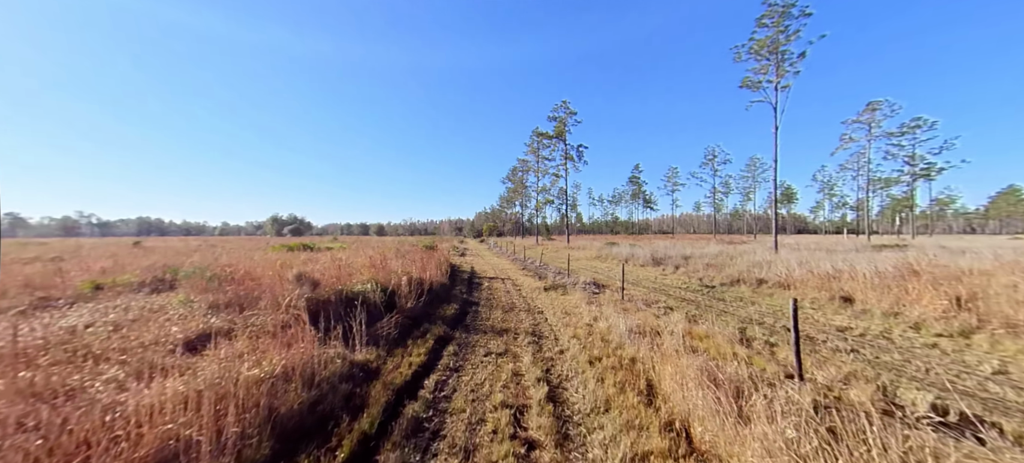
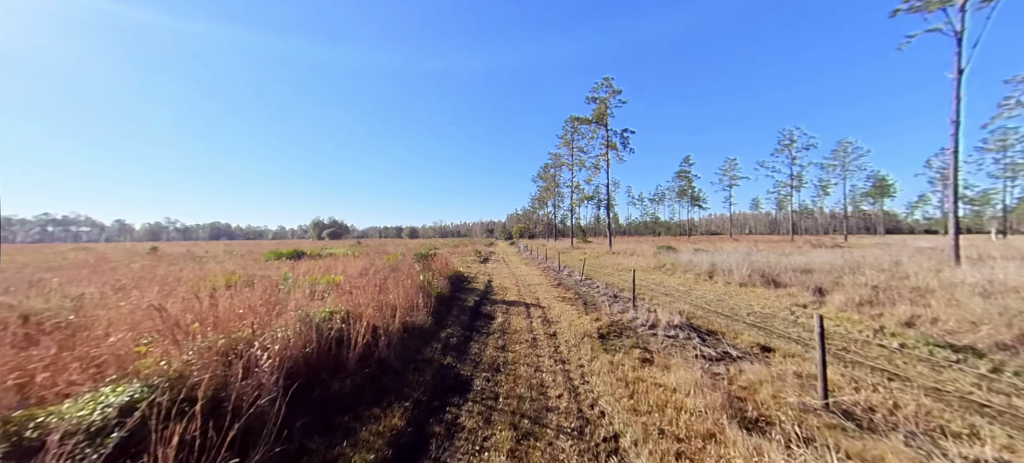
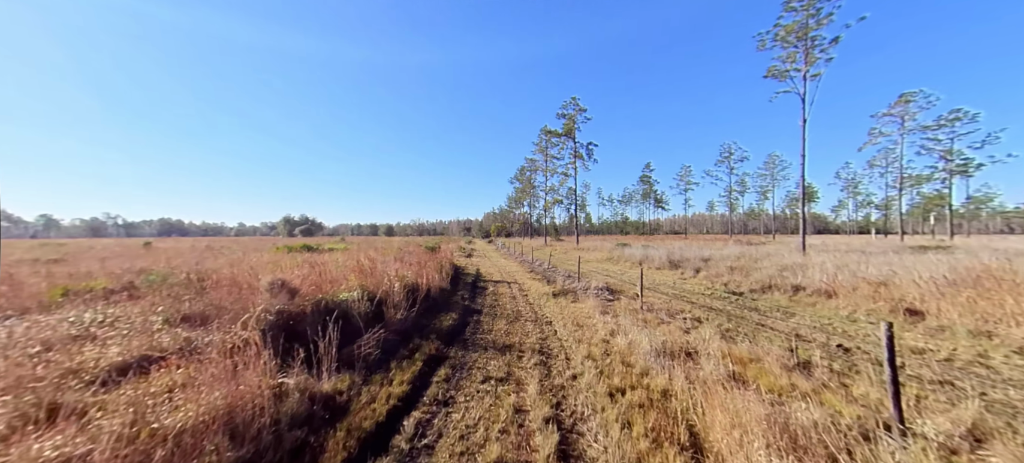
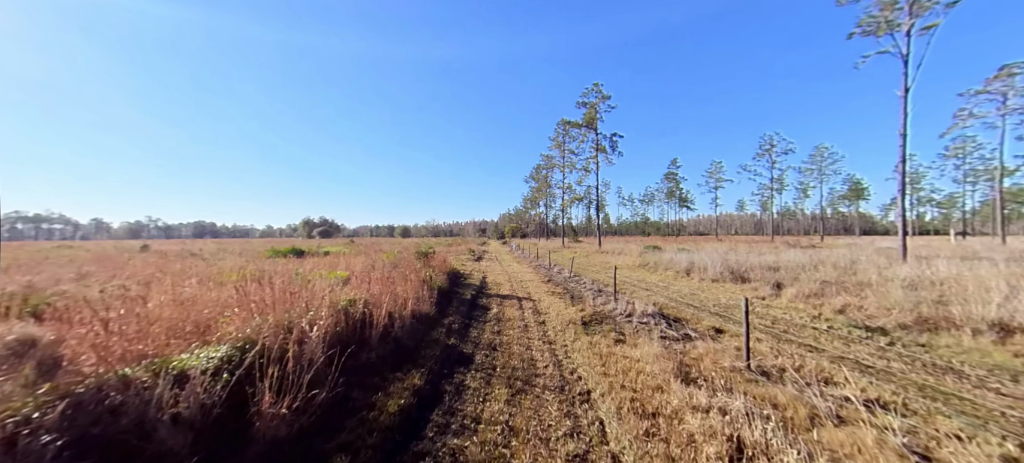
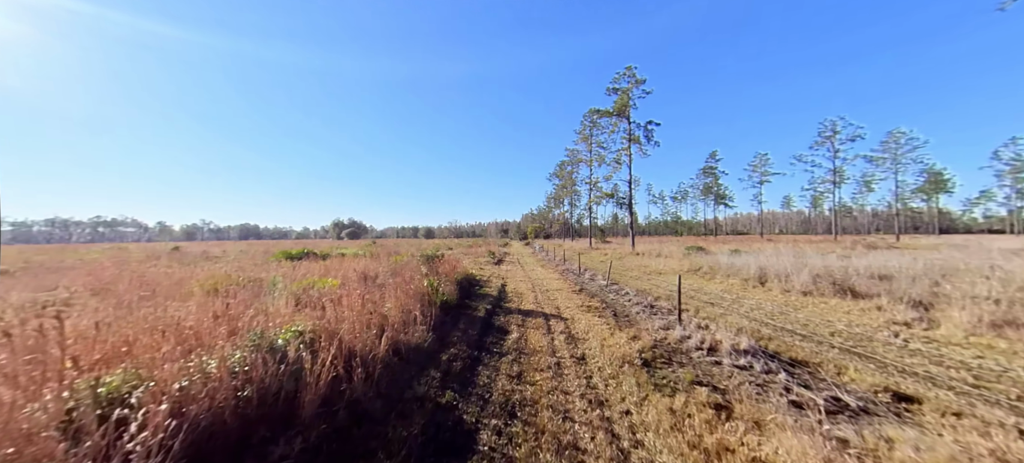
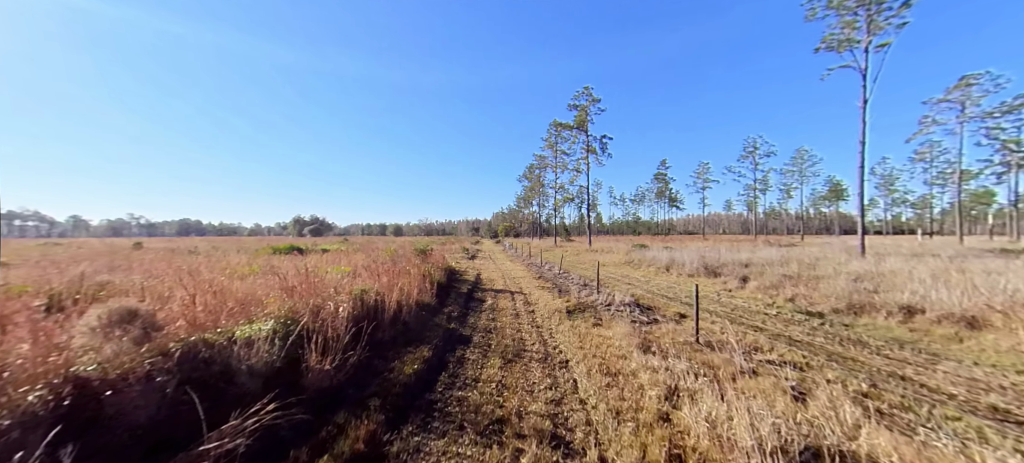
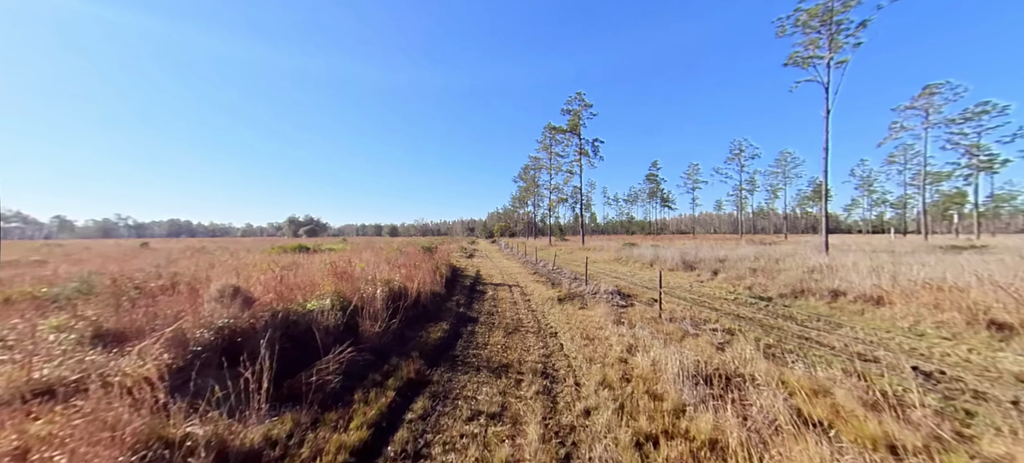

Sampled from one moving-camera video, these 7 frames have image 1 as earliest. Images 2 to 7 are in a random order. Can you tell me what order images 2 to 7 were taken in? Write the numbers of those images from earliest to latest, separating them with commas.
3, 7, 6, 4, 2, 5
